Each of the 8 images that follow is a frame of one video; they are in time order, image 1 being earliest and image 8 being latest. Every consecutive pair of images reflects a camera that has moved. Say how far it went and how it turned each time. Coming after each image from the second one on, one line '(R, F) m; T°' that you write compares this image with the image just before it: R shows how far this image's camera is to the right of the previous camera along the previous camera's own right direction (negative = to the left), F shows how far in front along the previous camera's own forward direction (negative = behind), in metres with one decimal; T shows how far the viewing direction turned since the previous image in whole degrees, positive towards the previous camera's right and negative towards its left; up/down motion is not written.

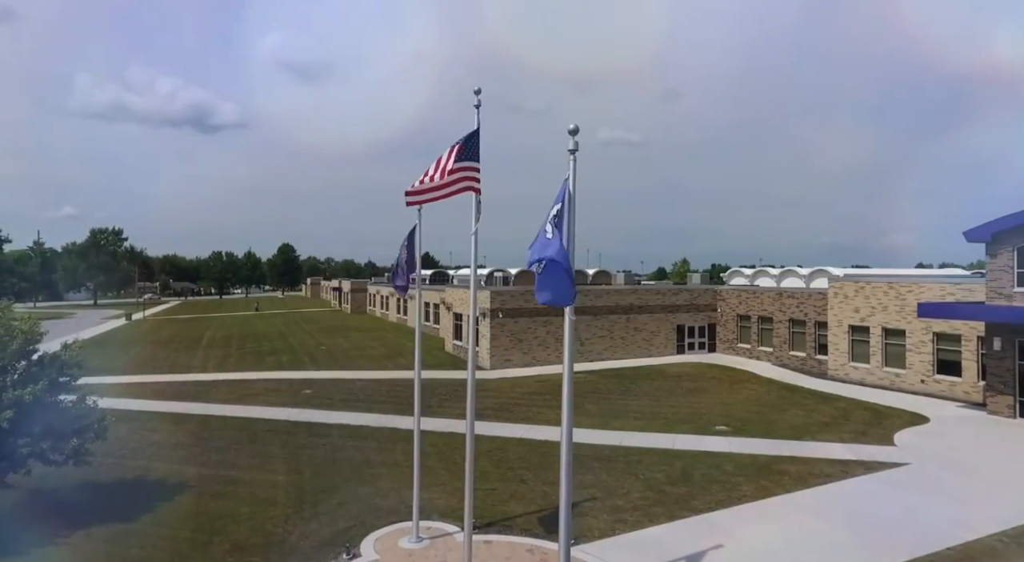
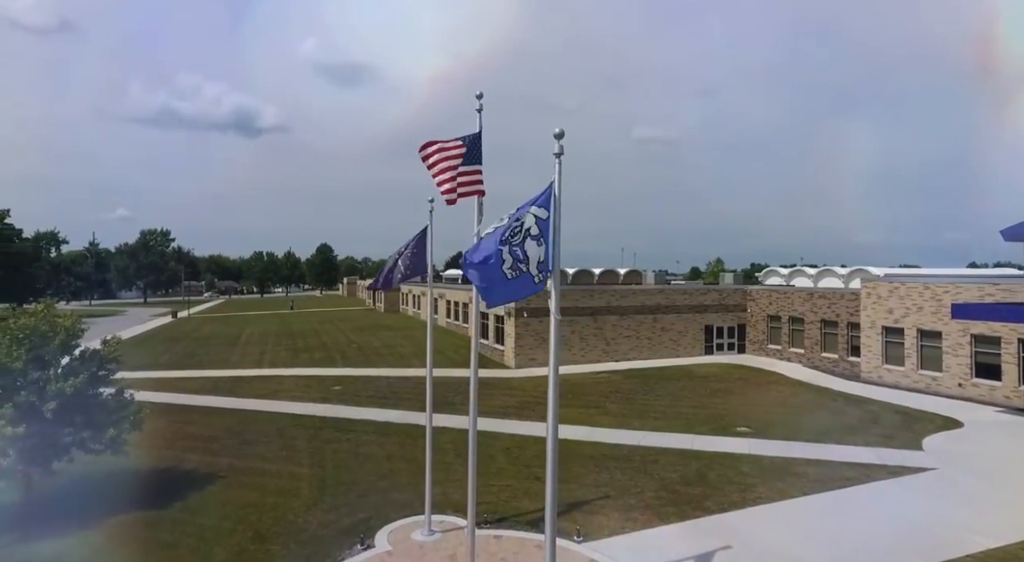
(+0.6, -0.2) m; -4°
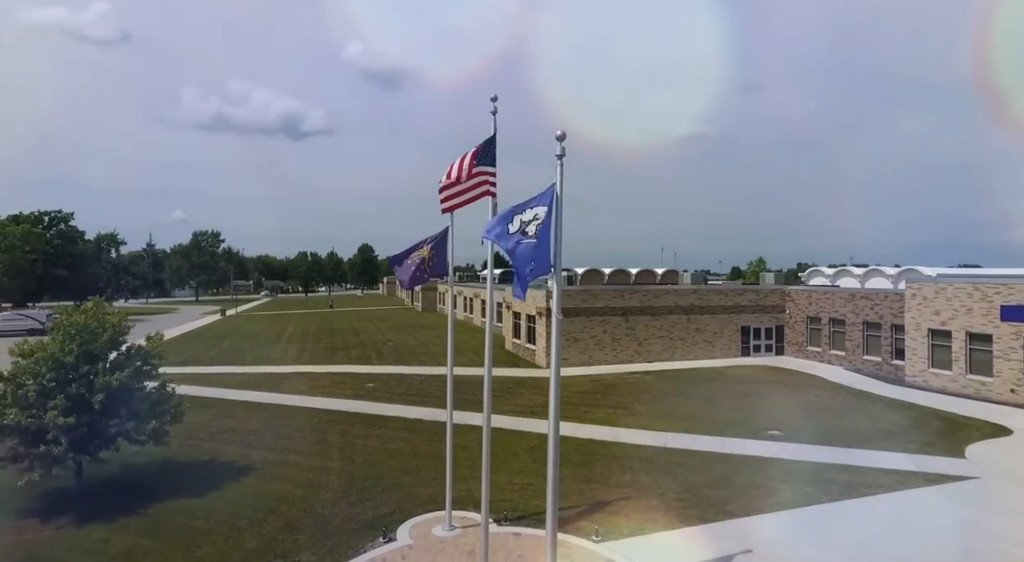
(+0.6, -0.1) m; -4°
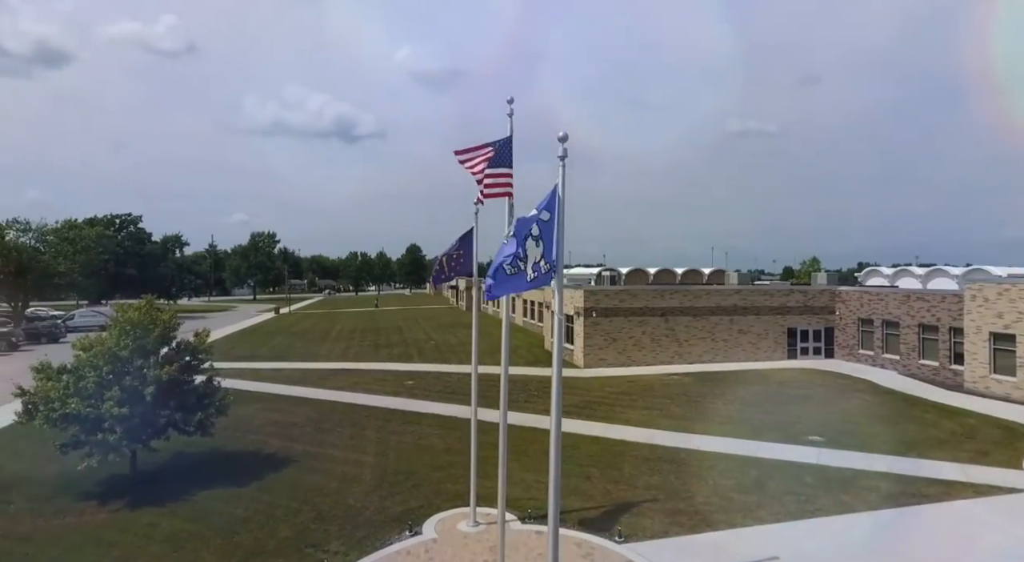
(+0.7, -0.1) m; -5°
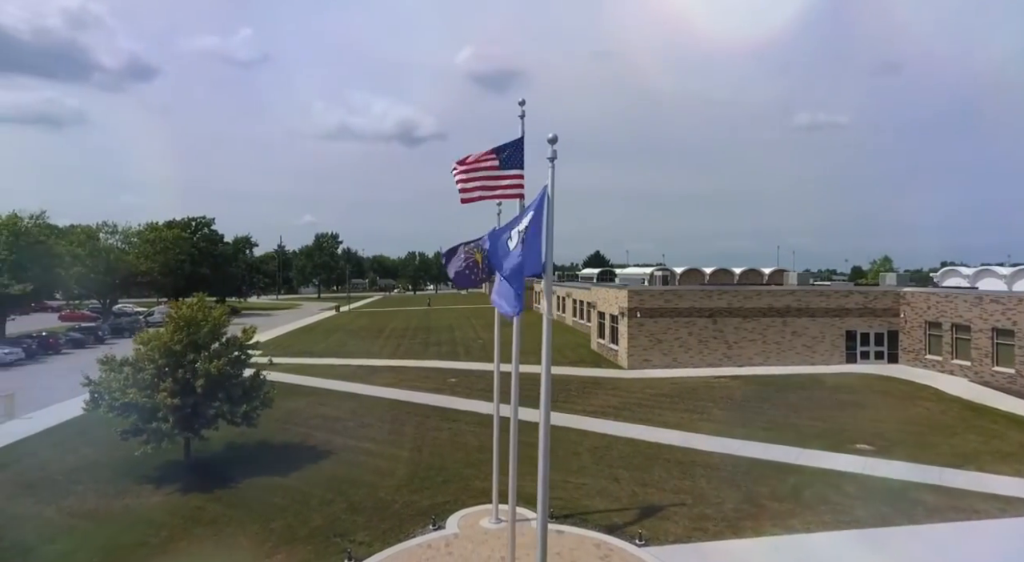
(+1.0, 0.0) m; -6°
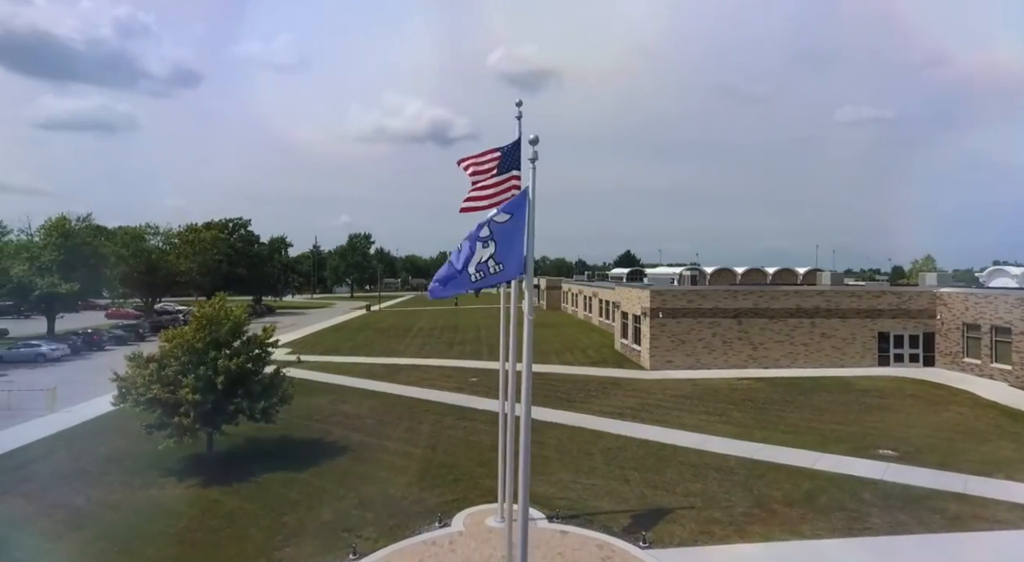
(+0.7, 0.0) m; -4°
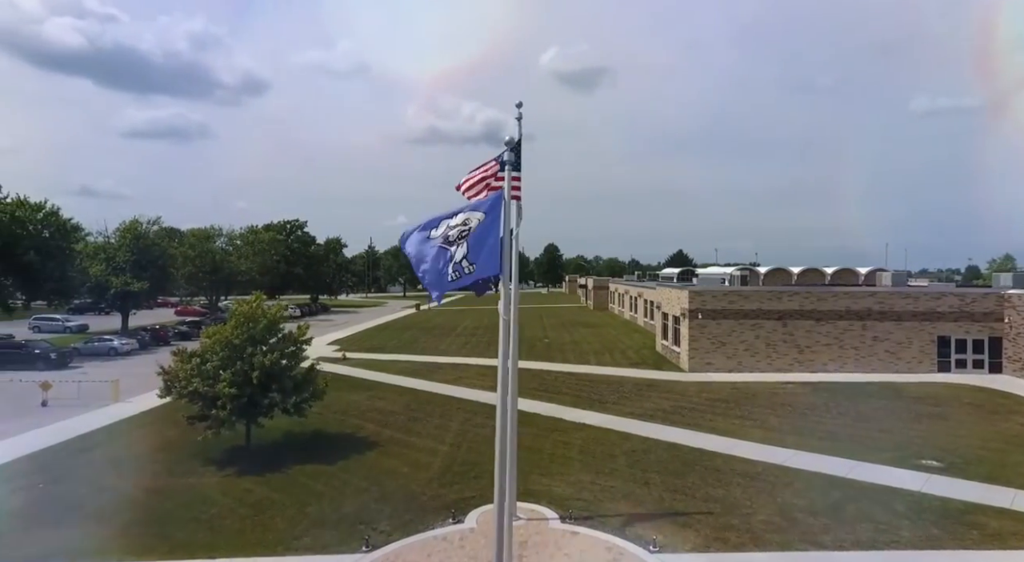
(+1.1, +0.1) m; -6°
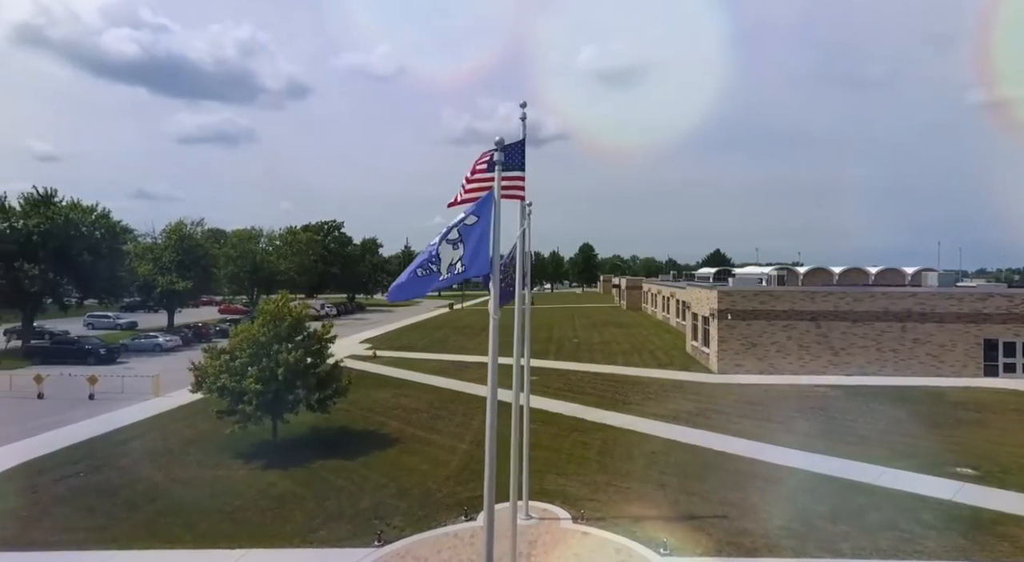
(+0.7, +0.1) m; -4°
